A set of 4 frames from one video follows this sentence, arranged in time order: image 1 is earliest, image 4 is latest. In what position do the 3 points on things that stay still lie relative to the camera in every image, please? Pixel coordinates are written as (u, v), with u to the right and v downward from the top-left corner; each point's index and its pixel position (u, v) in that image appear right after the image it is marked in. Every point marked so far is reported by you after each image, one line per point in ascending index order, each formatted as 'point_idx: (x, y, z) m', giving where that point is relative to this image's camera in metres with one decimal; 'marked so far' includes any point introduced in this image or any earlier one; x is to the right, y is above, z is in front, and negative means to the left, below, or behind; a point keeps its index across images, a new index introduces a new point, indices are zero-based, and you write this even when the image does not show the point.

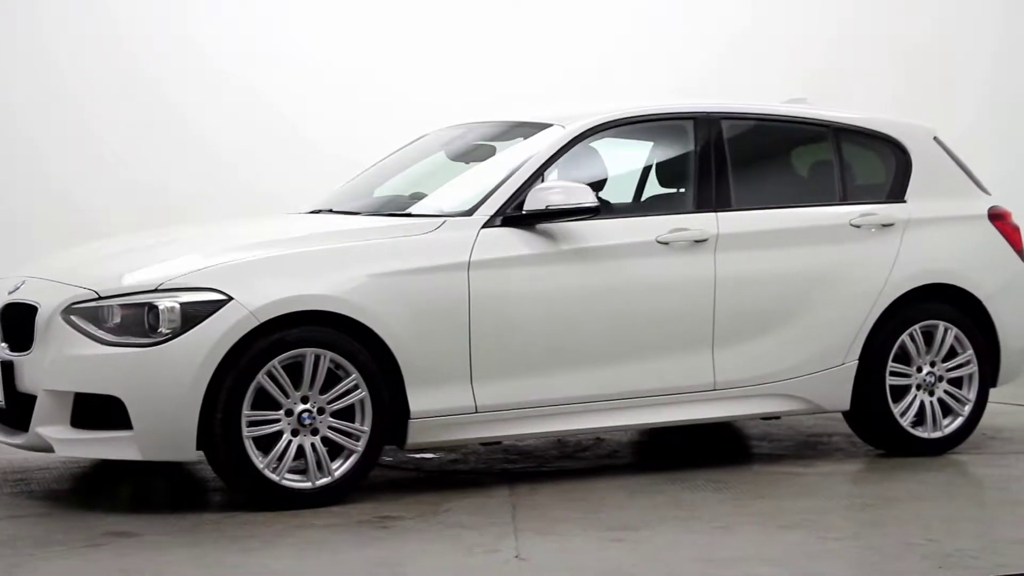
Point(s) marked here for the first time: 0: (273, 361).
0: (-0.9, -0.3, +4.6) m
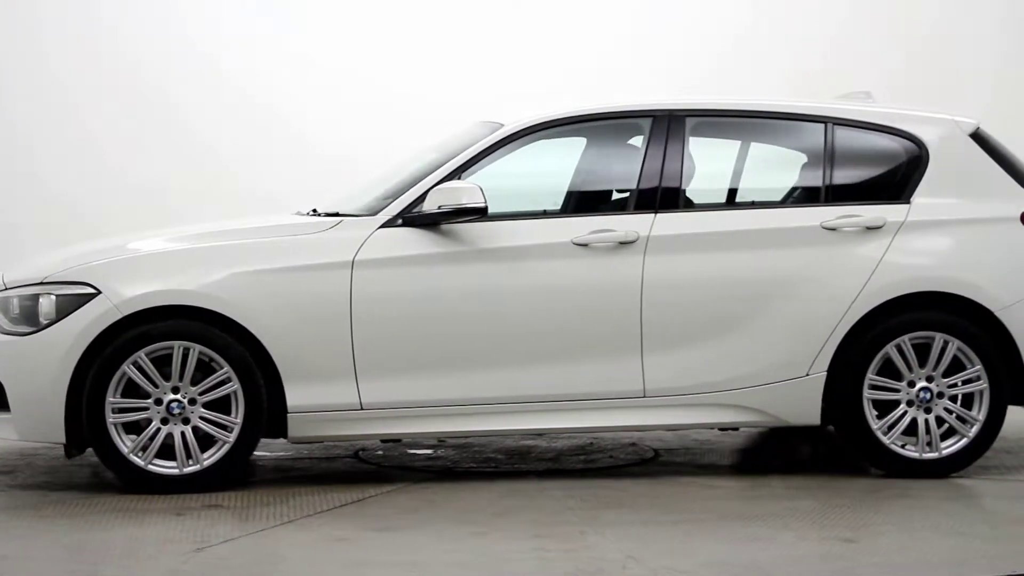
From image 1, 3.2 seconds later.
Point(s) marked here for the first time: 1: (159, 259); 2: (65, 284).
0: (-1.5, -0.3, +4.9) m
1: (-1.4, +0.1, +5.0) m
2: (-1.8, 0.0, +5.0) m
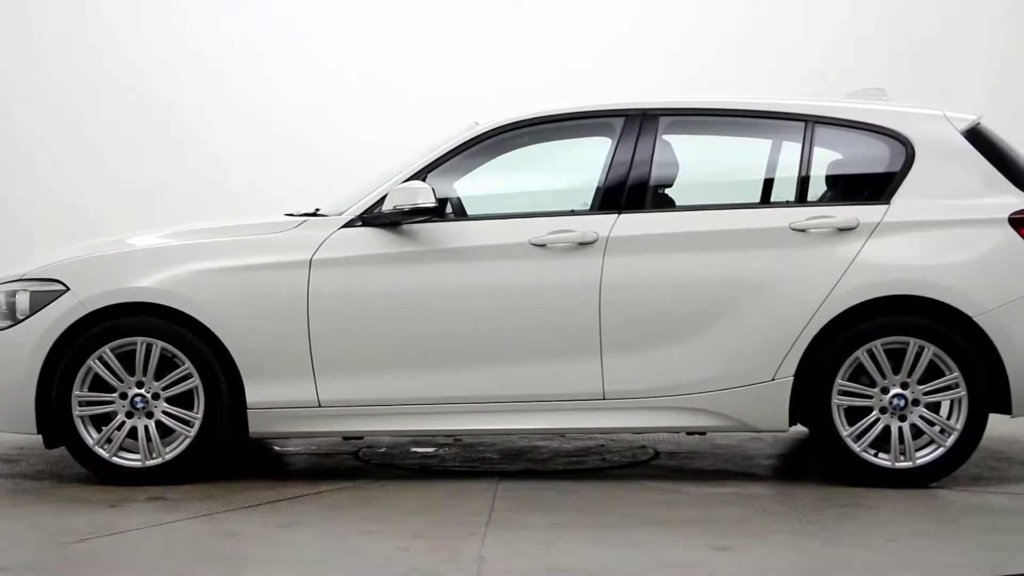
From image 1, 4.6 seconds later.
0: (-1.7, -0.2, +5.1) m
1: (-1.6, +0.1, +5.2) m
2: (-1.9, 0.0, +5.2) m
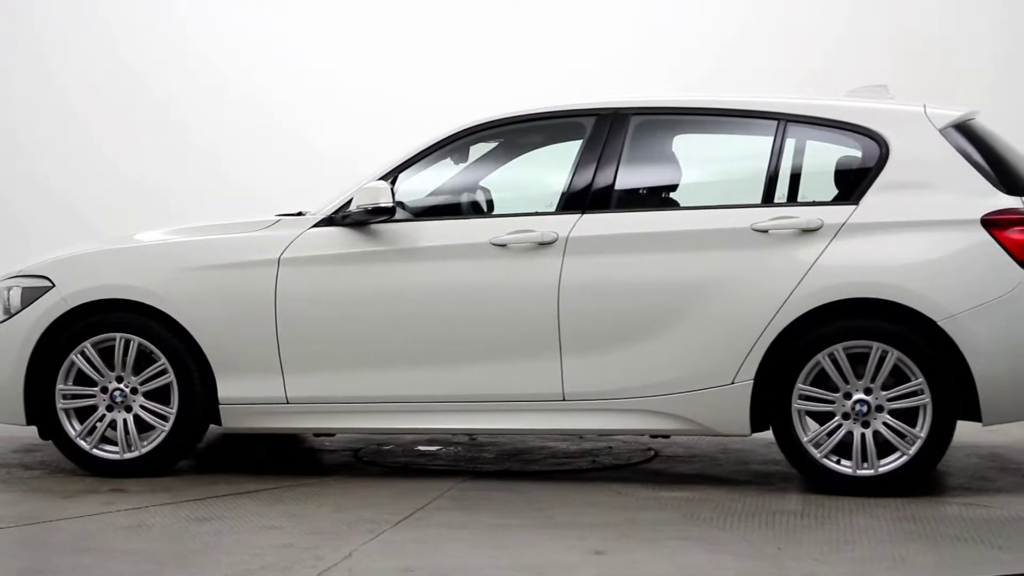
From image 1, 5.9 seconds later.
0: (-1.8, -0.2, +5.4) m
1: (-1.8, +0.1, +5.5) m
2: (-2.1, 0.0, +5.5) m
